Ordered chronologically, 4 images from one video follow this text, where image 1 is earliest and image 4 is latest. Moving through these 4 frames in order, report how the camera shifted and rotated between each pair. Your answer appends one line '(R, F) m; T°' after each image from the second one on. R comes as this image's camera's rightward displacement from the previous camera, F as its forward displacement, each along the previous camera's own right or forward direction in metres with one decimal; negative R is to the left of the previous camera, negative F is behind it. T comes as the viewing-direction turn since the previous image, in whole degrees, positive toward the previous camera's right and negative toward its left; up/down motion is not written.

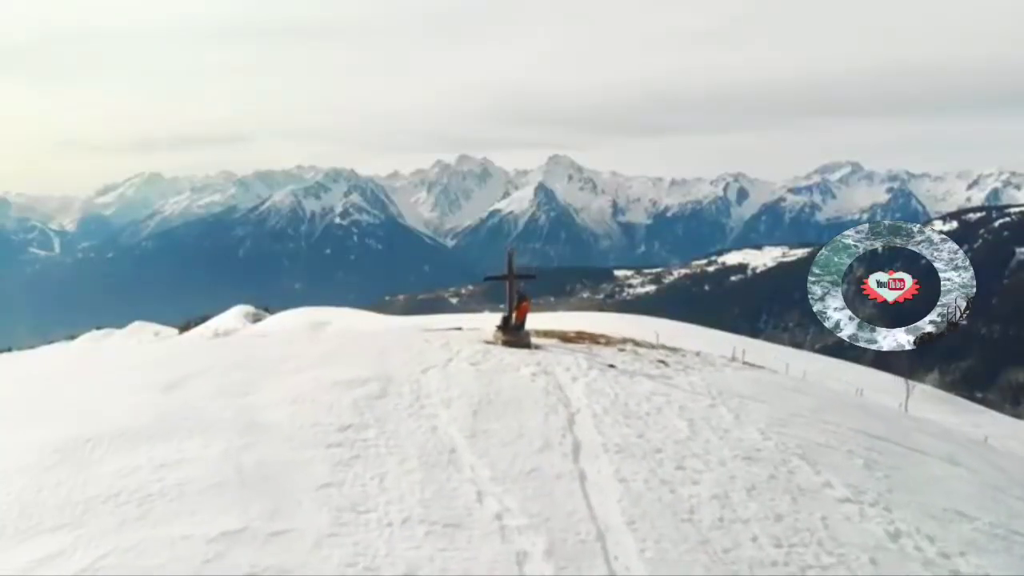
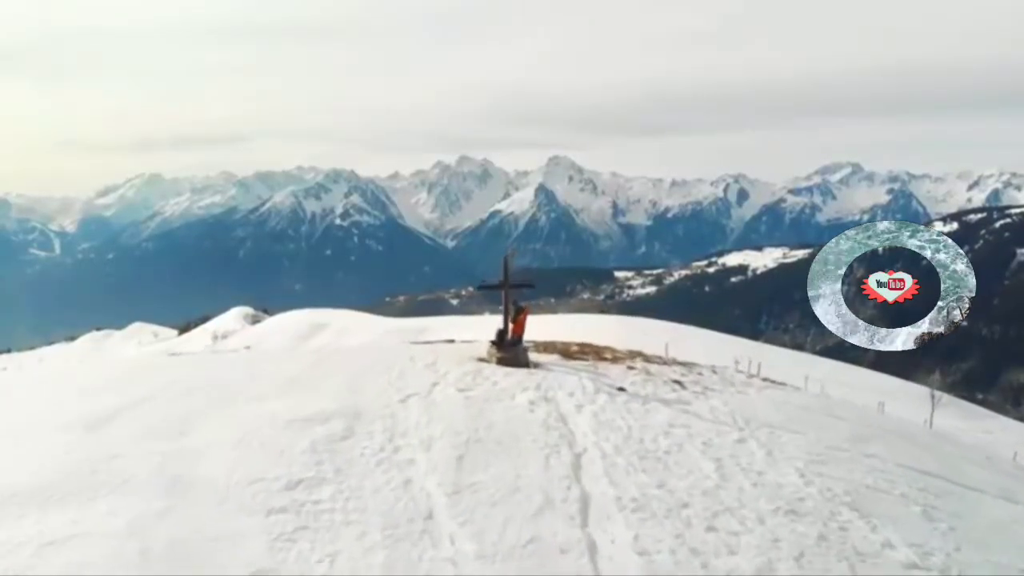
(+0.1, +3.6) m; 0°
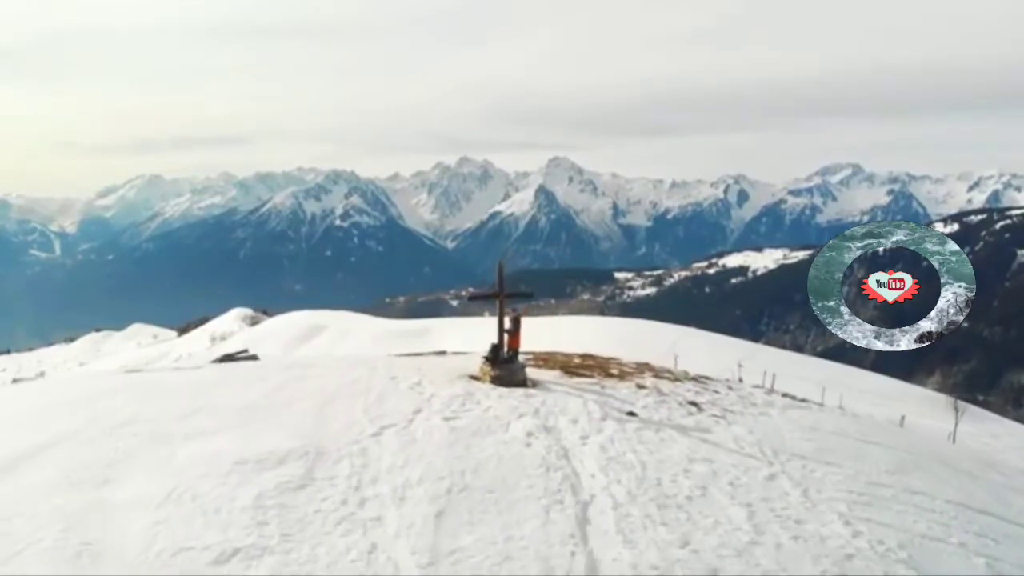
(+0.1, +3.0) m; 0°
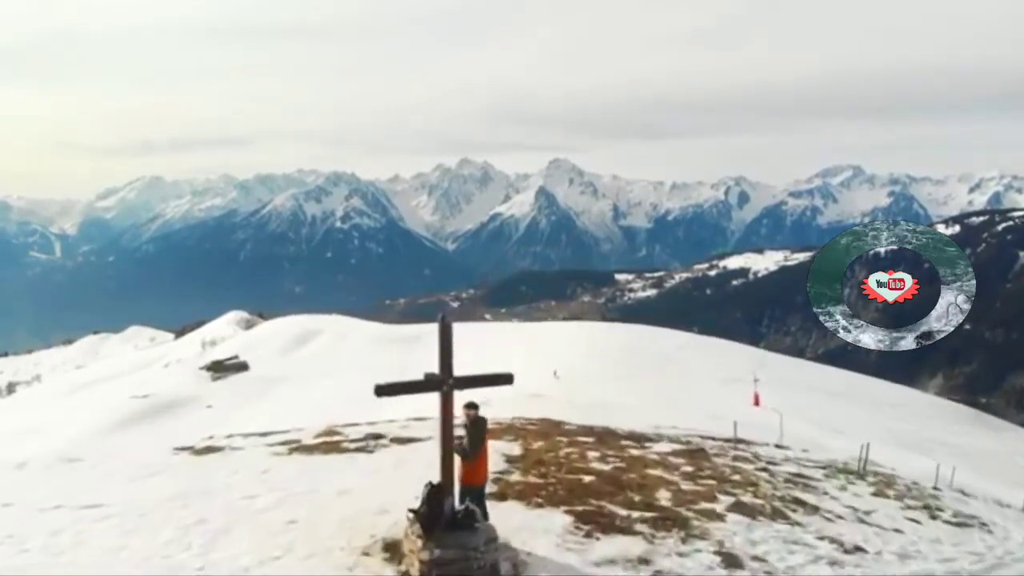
(+0.6, +13.0) m; 0°
